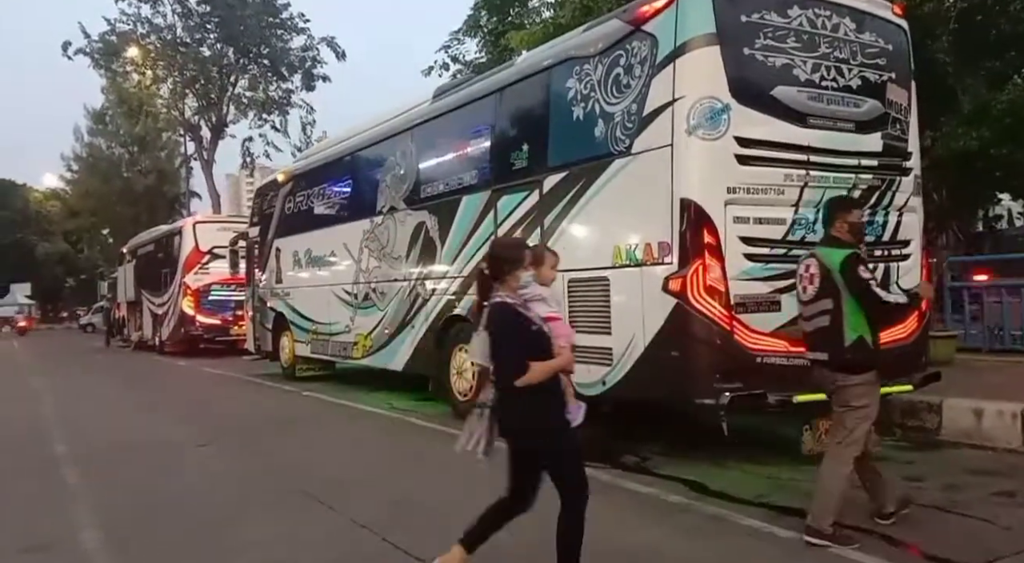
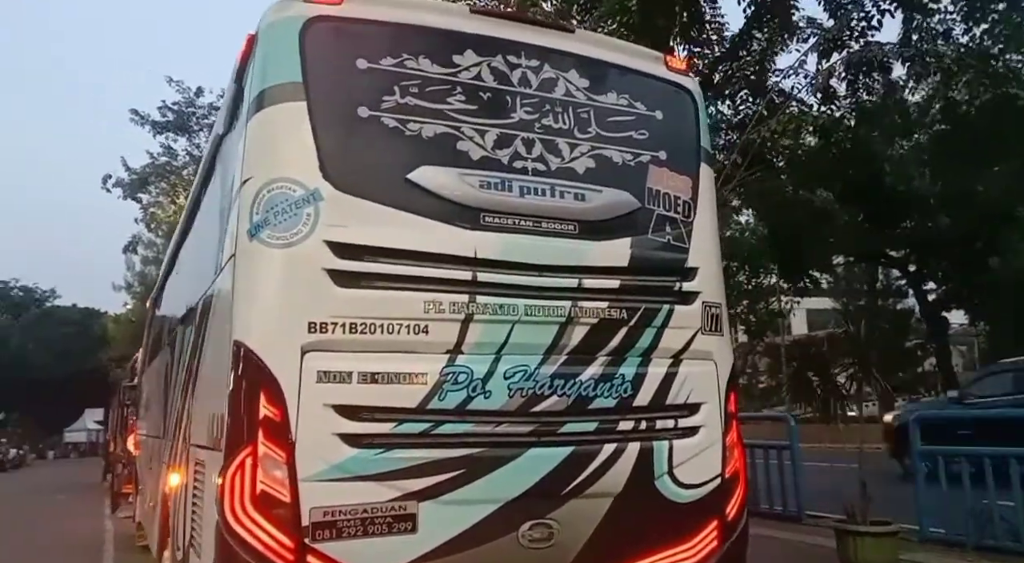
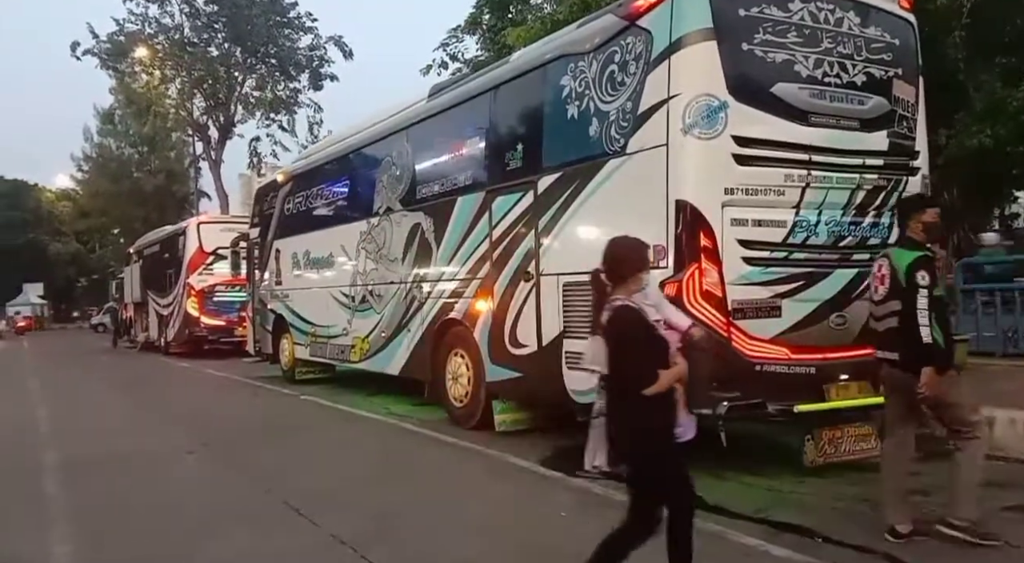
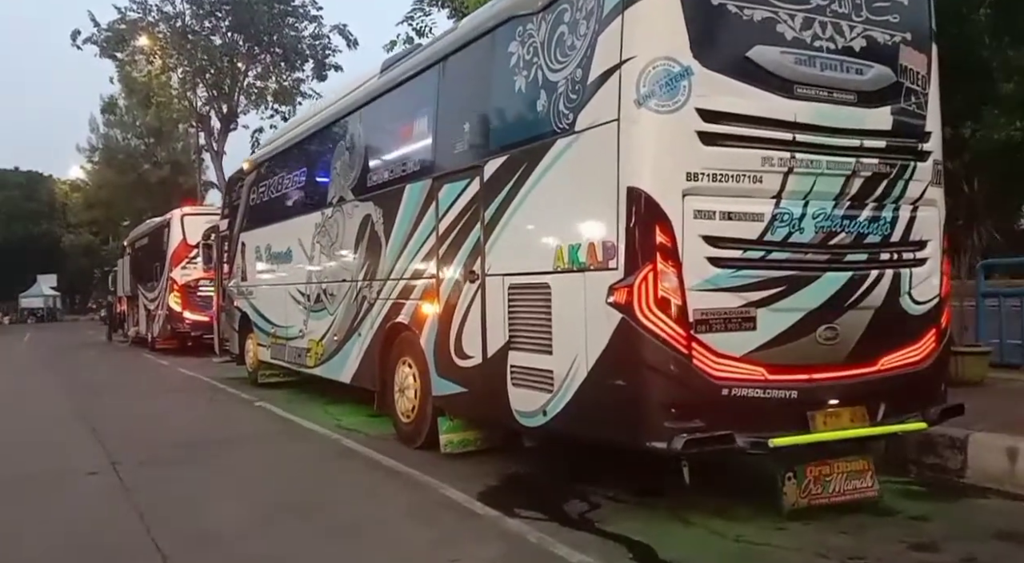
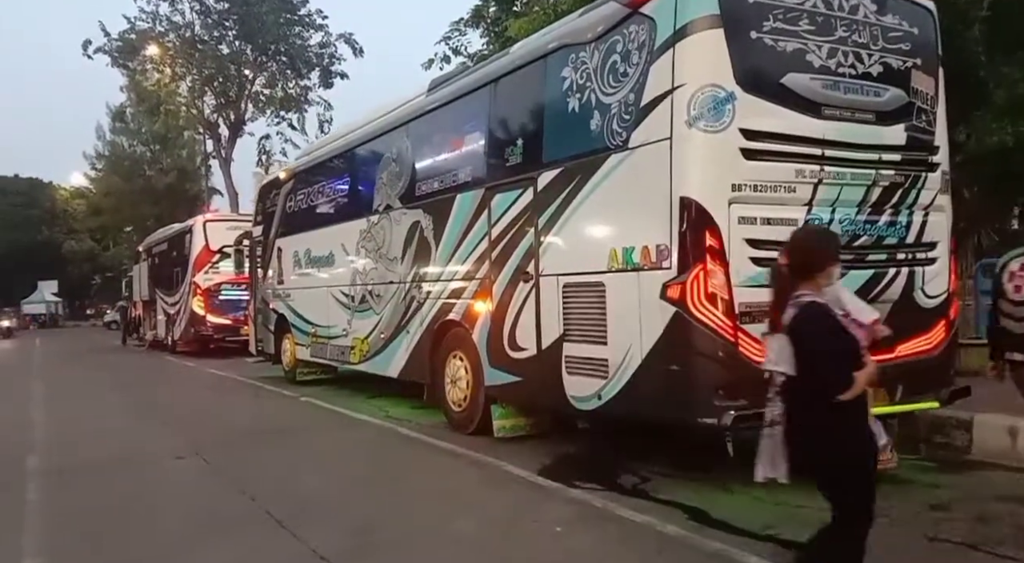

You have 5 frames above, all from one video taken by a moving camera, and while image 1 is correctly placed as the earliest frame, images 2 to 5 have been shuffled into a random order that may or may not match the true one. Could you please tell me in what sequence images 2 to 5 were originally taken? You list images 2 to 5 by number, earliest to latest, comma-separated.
3, 5, 4, 2
